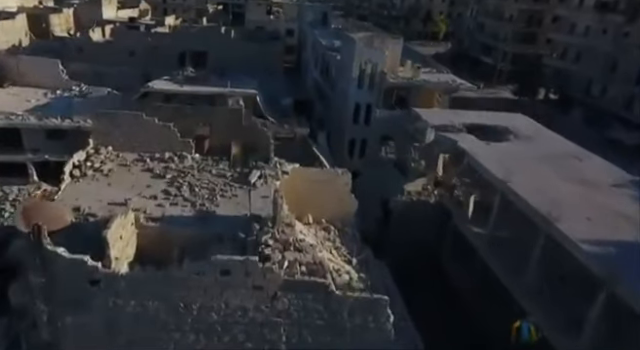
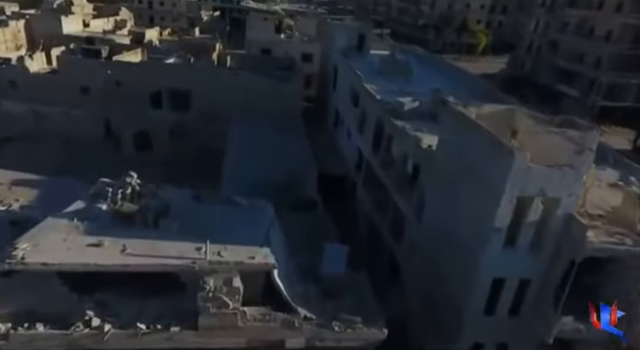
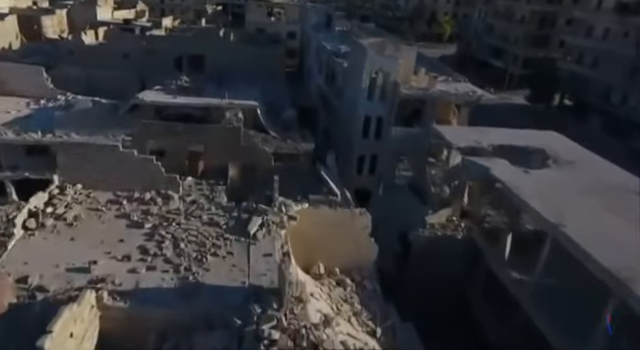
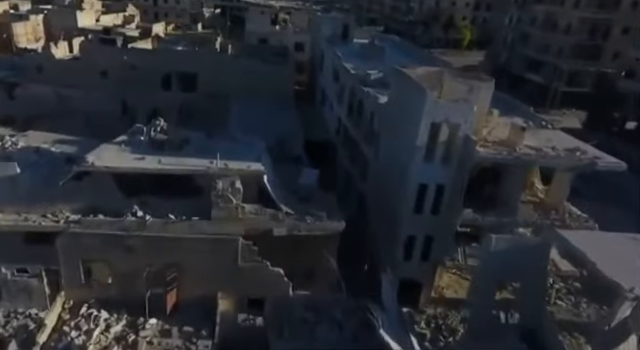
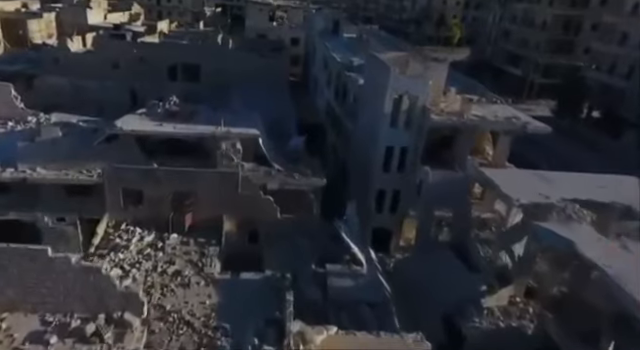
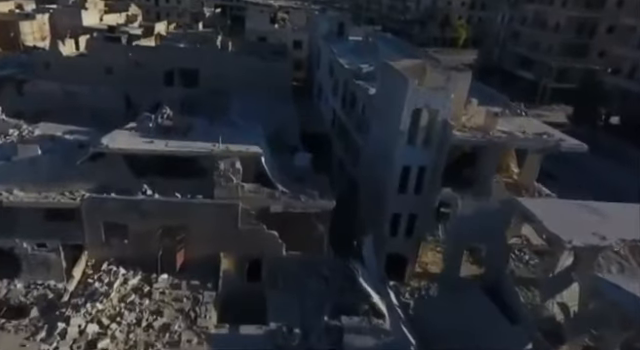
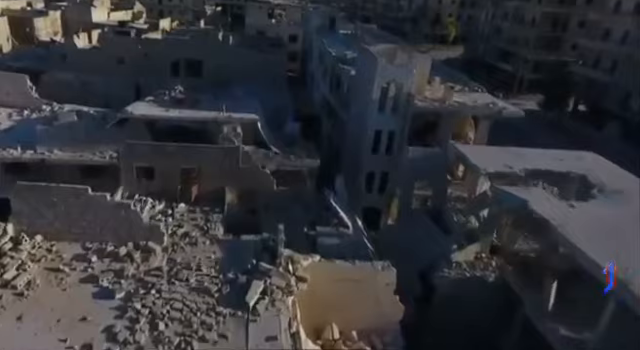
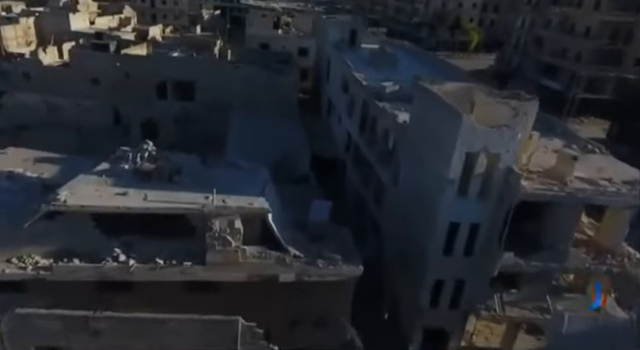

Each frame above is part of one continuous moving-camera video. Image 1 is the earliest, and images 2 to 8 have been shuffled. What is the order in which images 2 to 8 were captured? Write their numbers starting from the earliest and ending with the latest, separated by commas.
3, 7, 5, 6, 4, 8, 2
